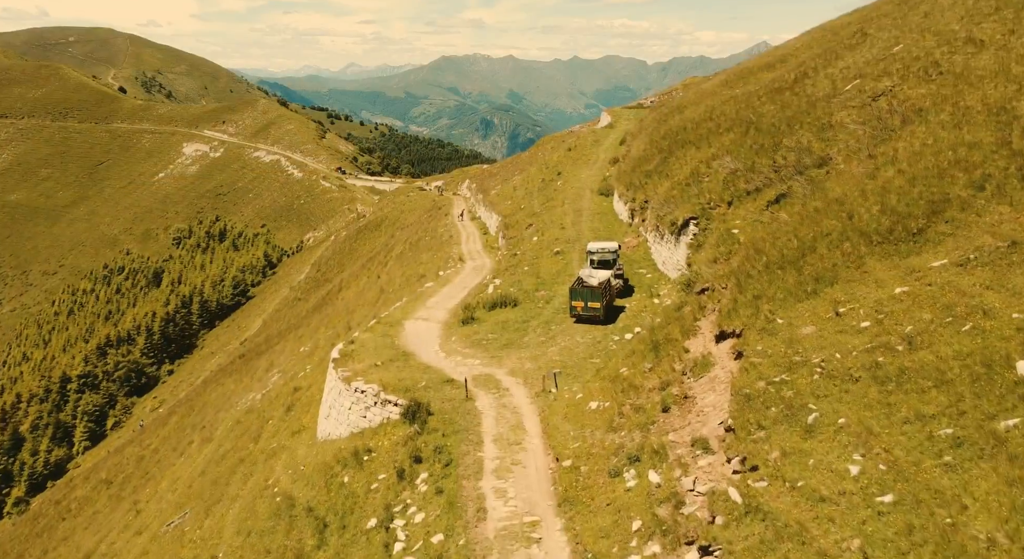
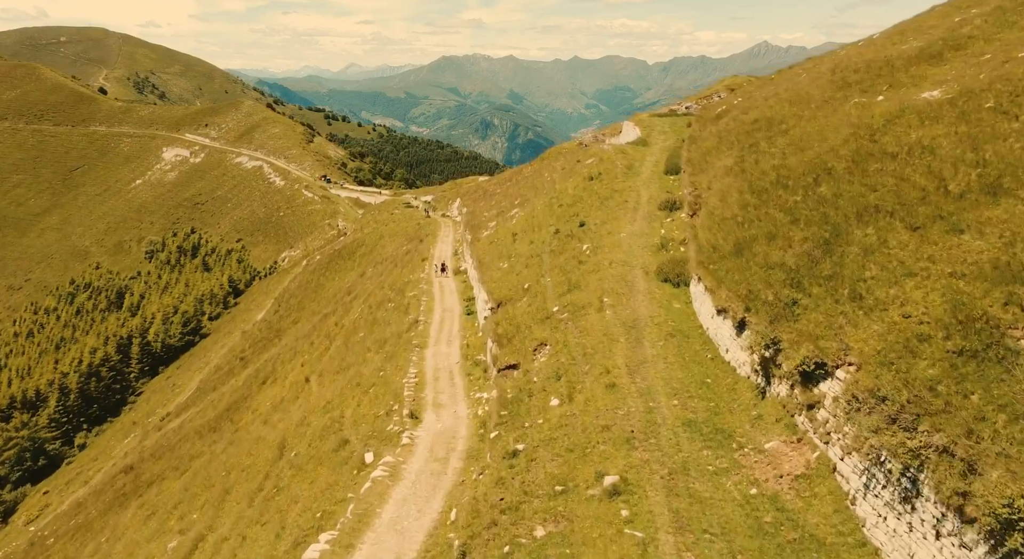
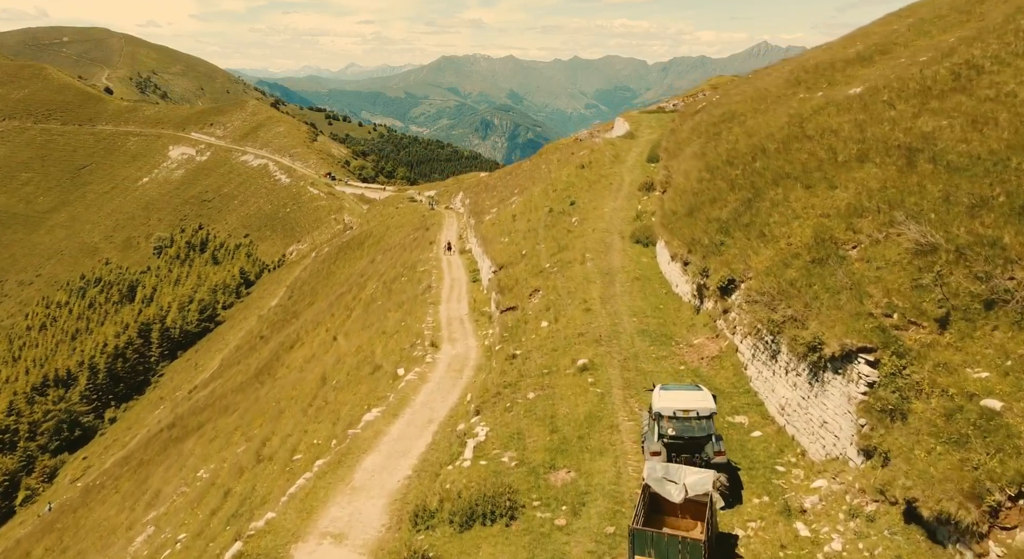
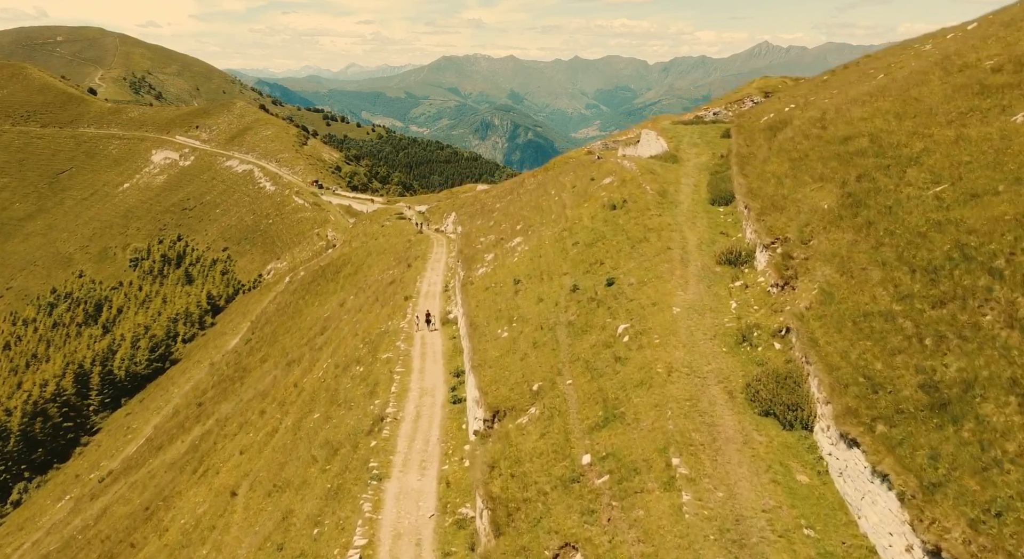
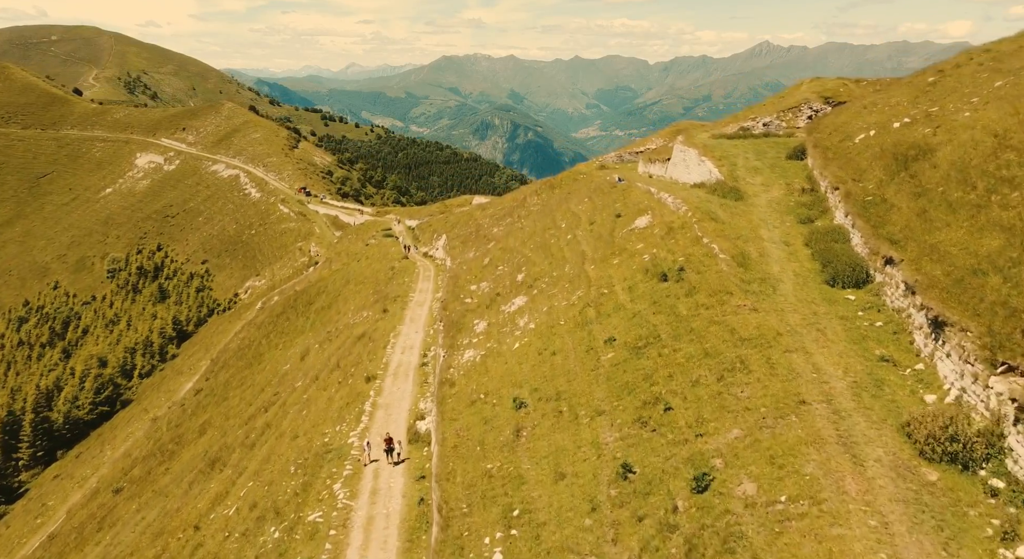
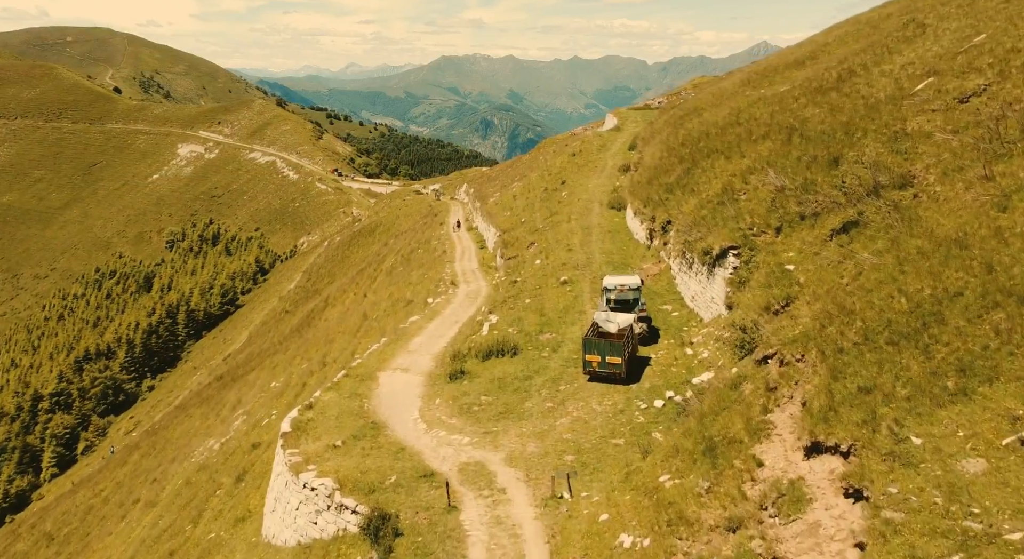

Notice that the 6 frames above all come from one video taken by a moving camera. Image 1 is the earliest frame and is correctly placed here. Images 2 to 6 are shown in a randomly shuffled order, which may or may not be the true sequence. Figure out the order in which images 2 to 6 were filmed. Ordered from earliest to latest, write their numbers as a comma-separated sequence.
6, 3, 2, 4, 5
